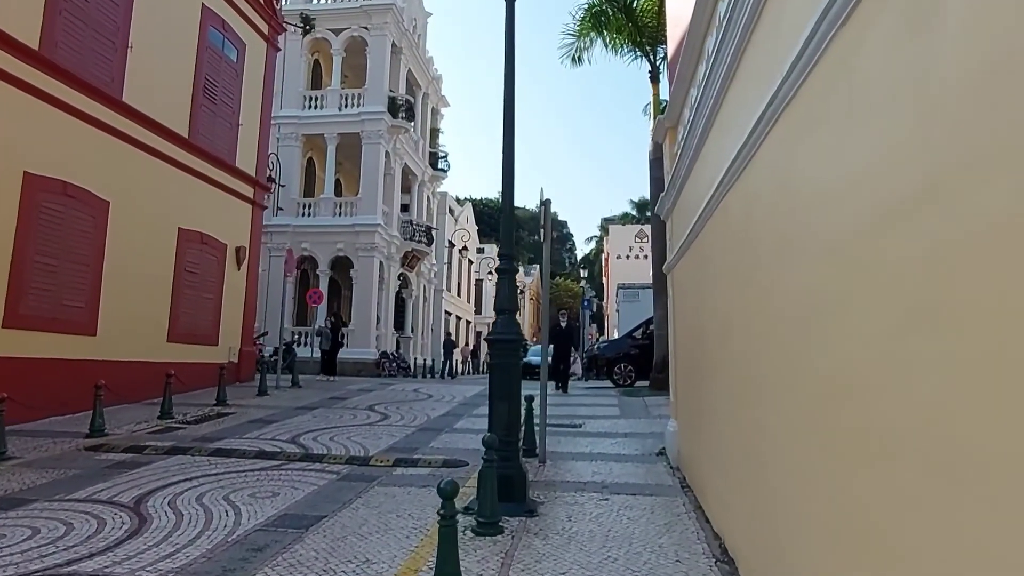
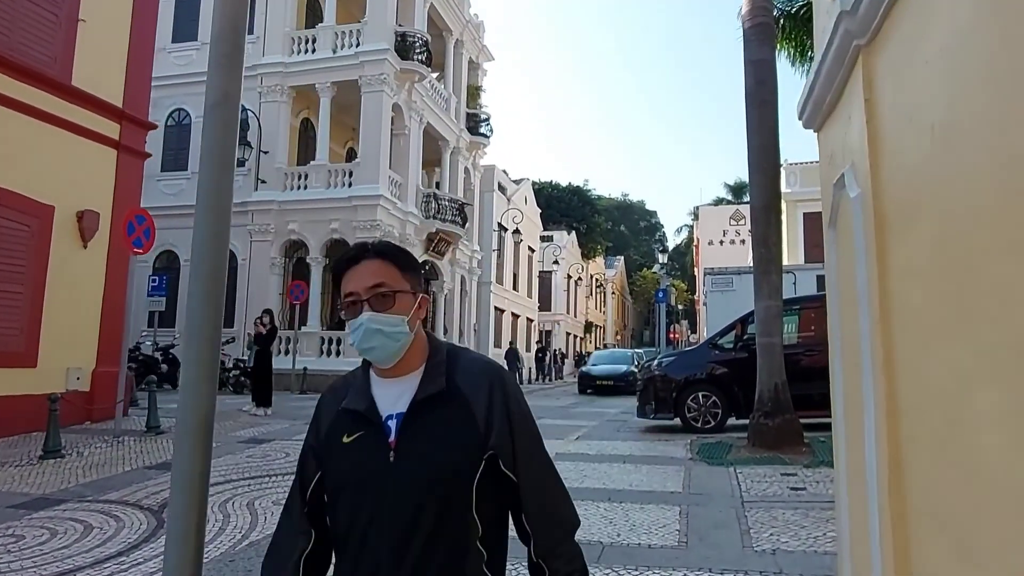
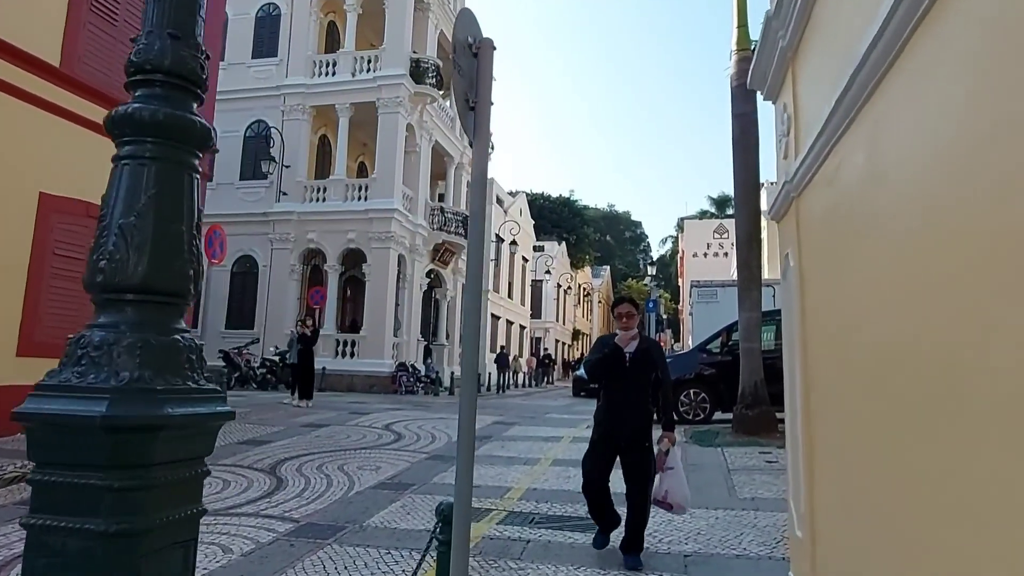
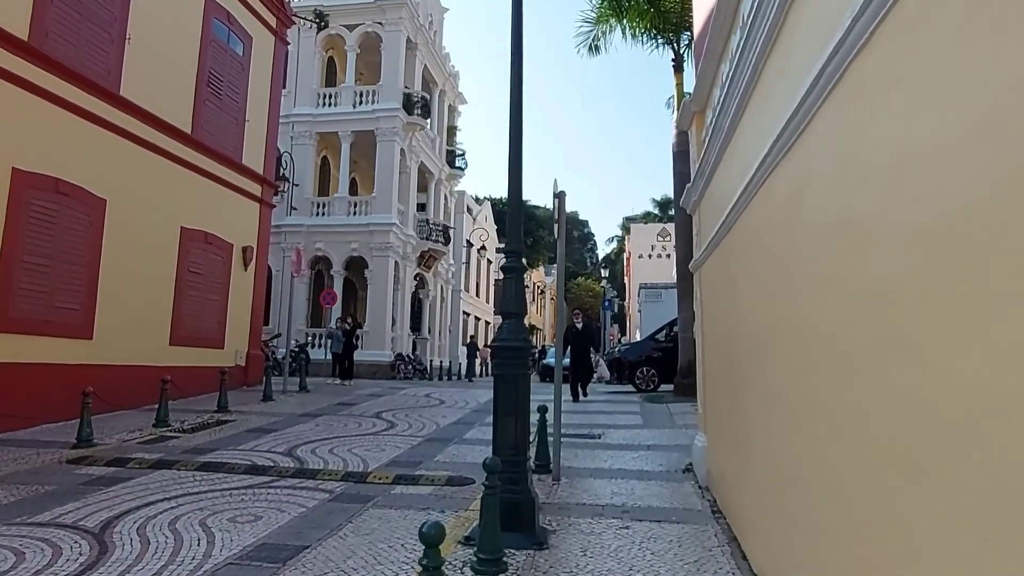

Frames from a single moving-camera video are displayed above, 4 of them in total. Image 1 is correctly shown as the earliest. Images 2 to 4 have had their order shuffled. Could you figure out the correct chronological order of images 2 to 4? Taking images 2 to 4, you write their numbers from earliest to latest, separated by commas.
4, 3, 2
